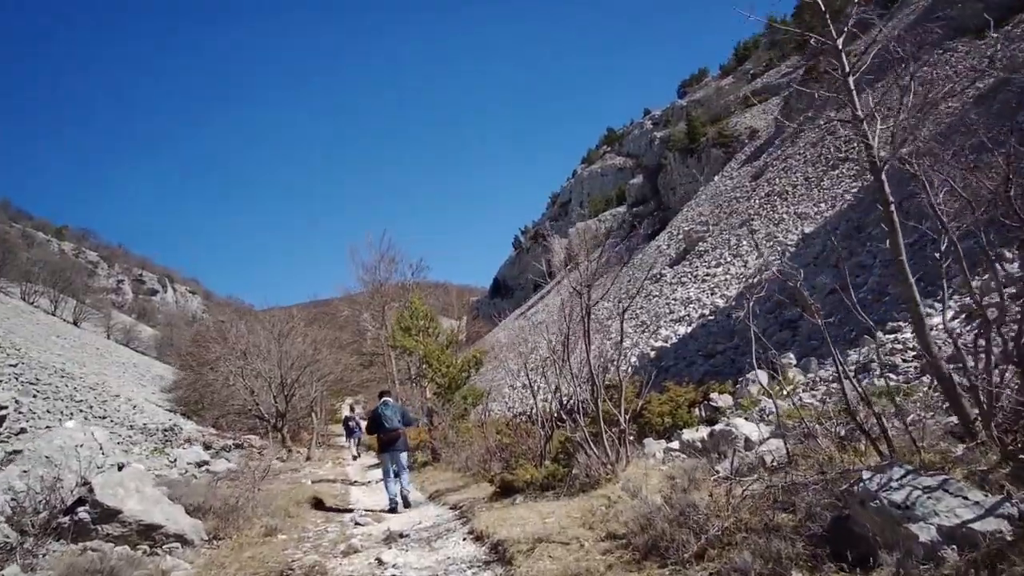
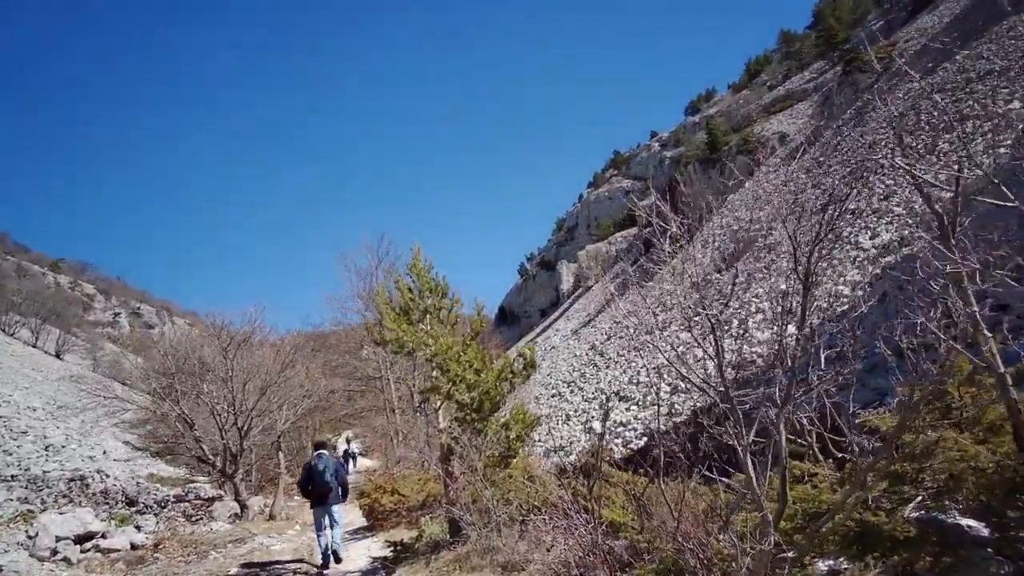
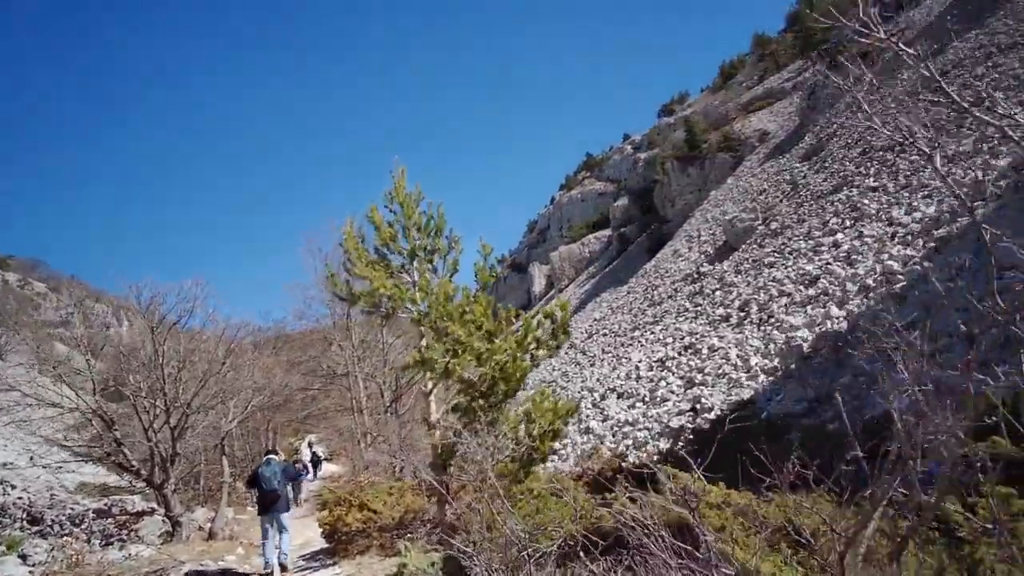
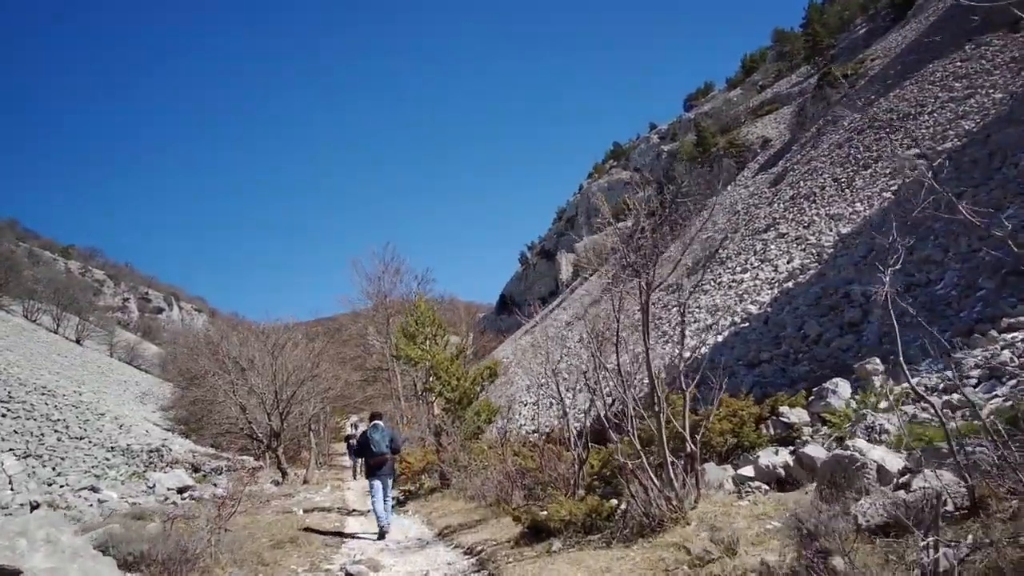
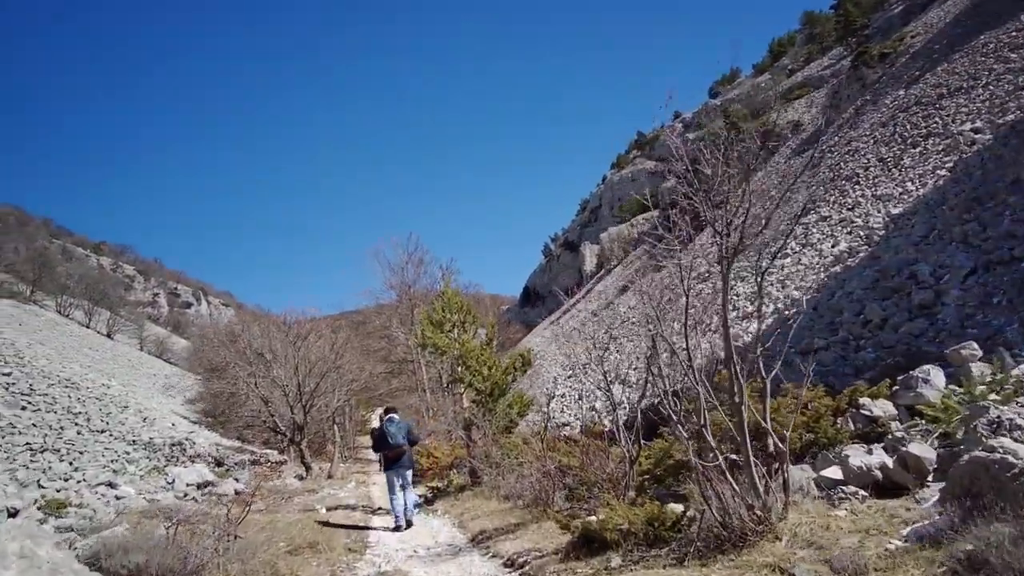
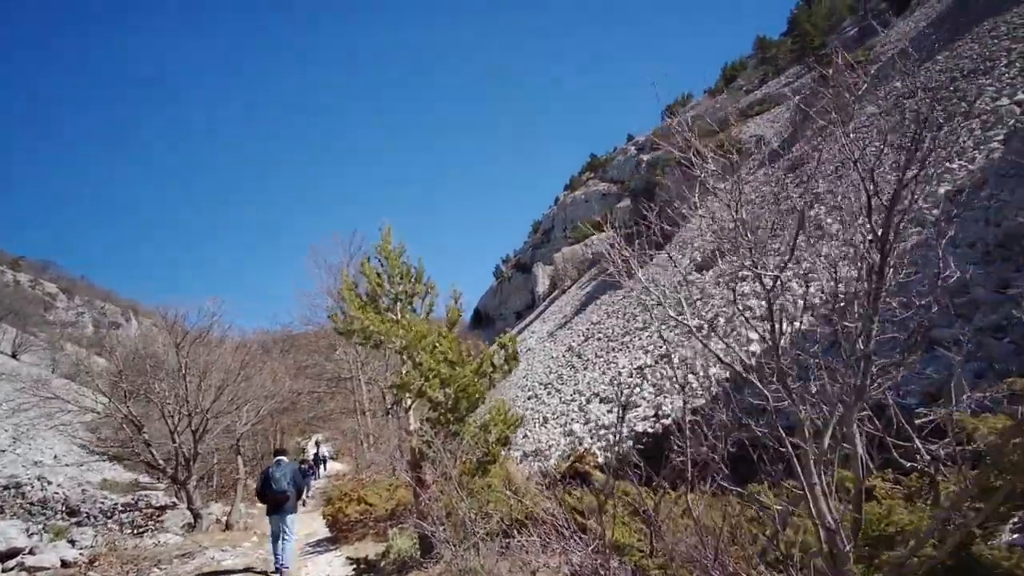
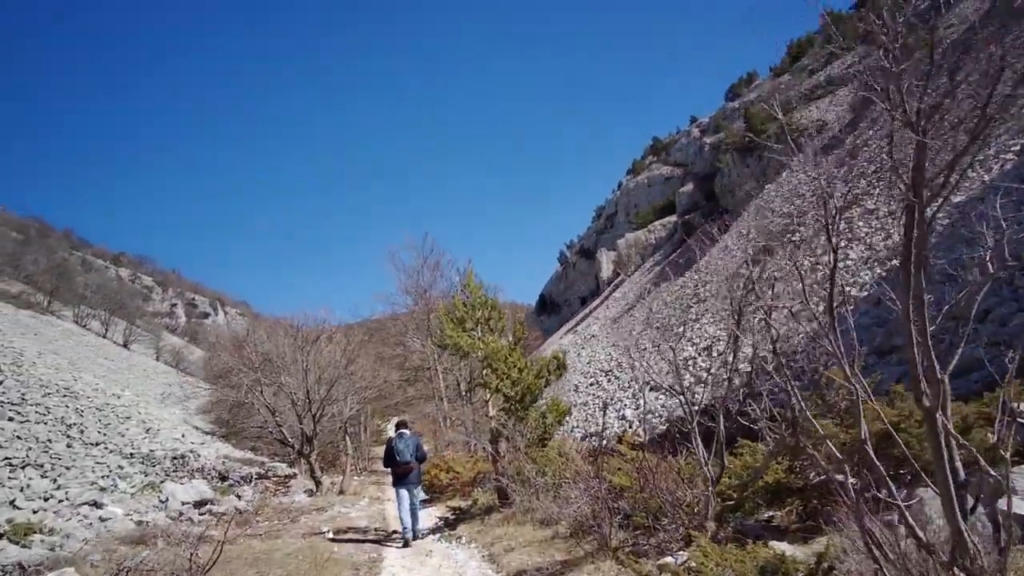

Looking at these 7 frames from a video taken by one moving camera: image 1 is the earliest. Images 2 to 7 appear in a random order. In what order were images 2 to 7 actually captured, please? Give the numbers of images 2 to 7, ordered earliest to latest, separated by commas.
4, 5, 7, 2, 6, 3
